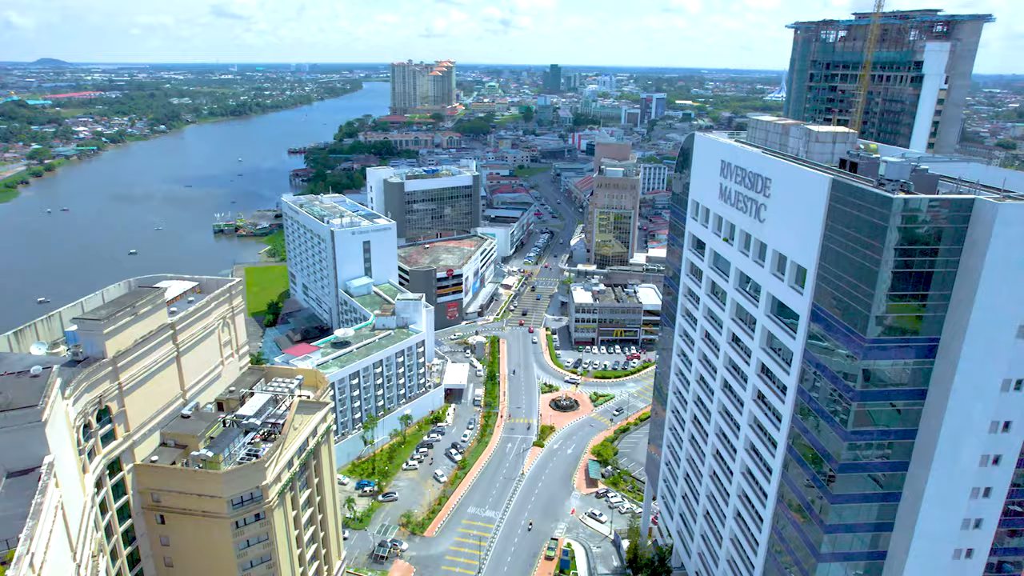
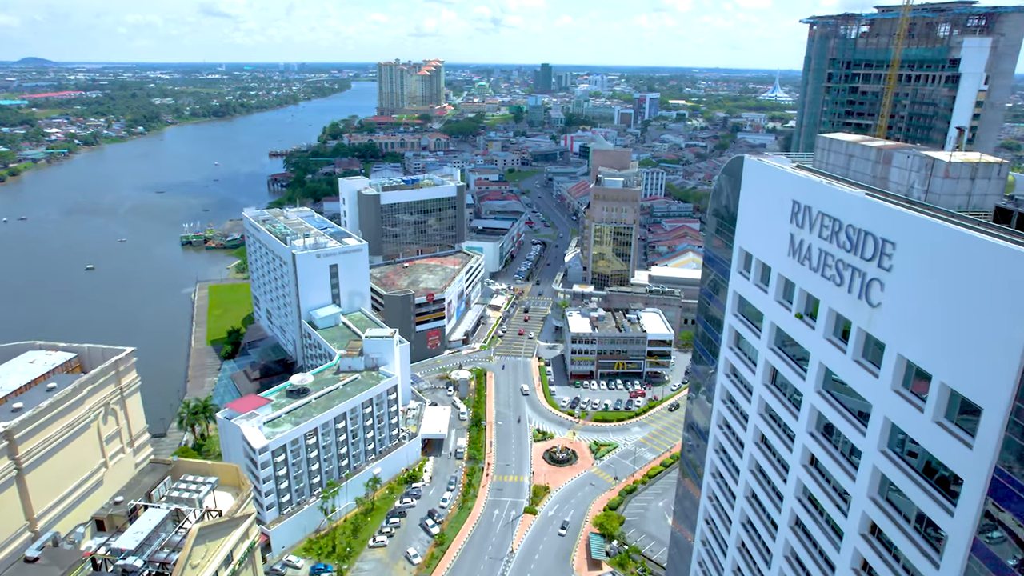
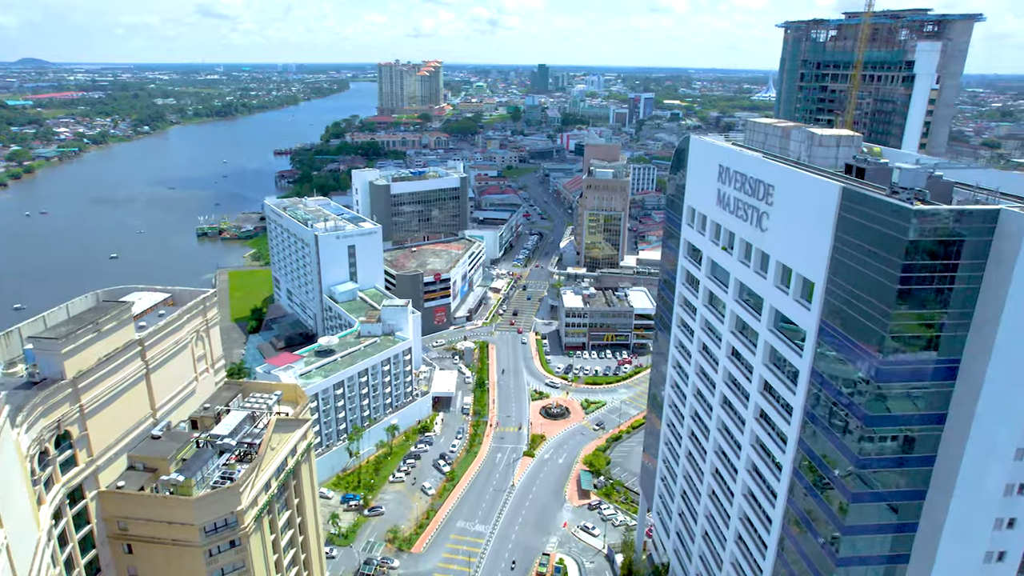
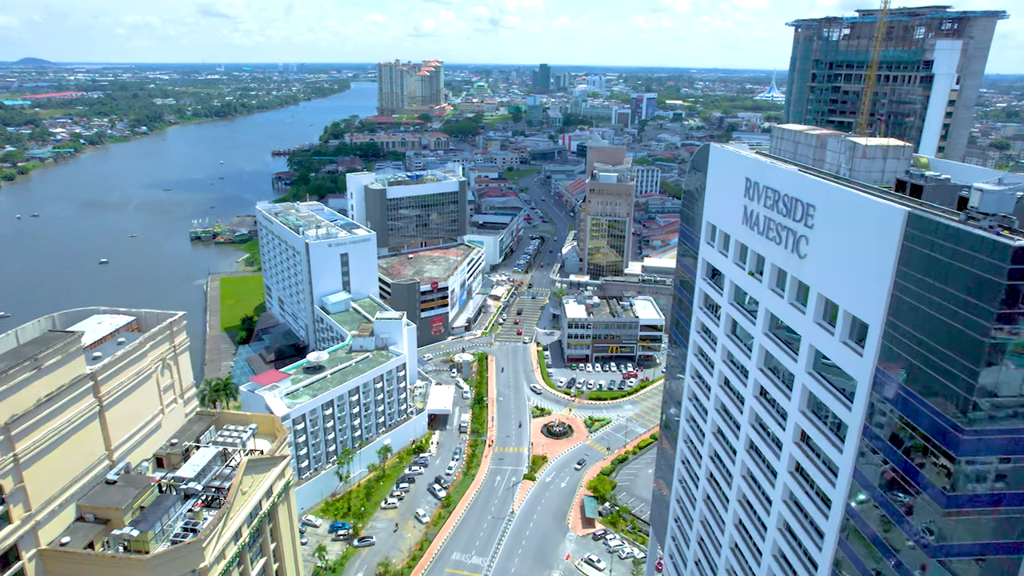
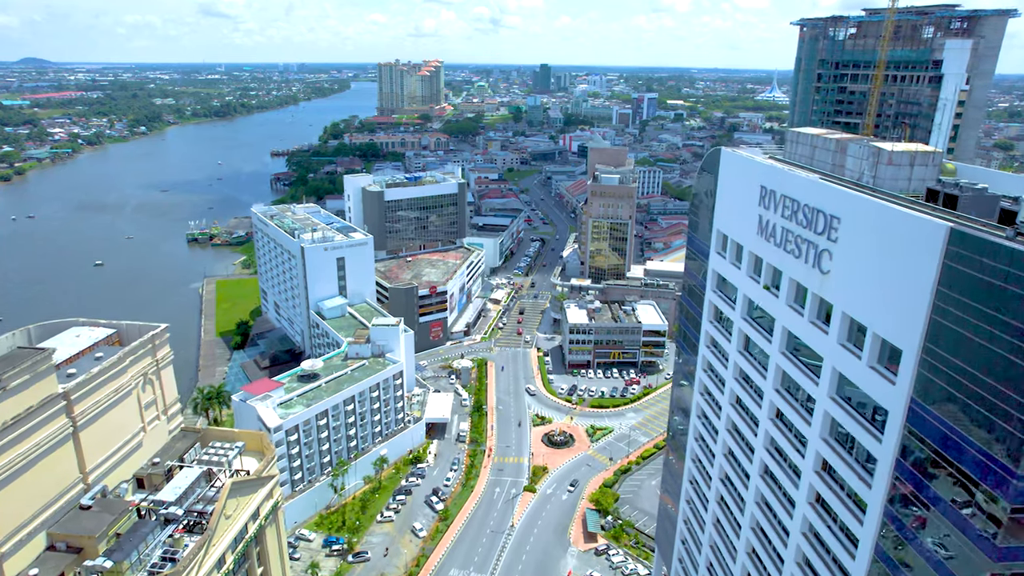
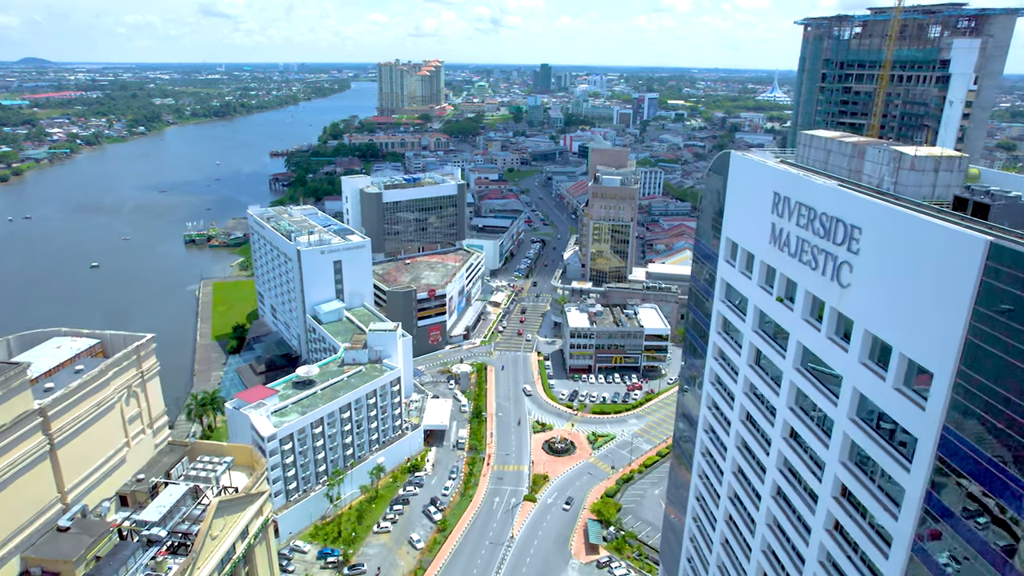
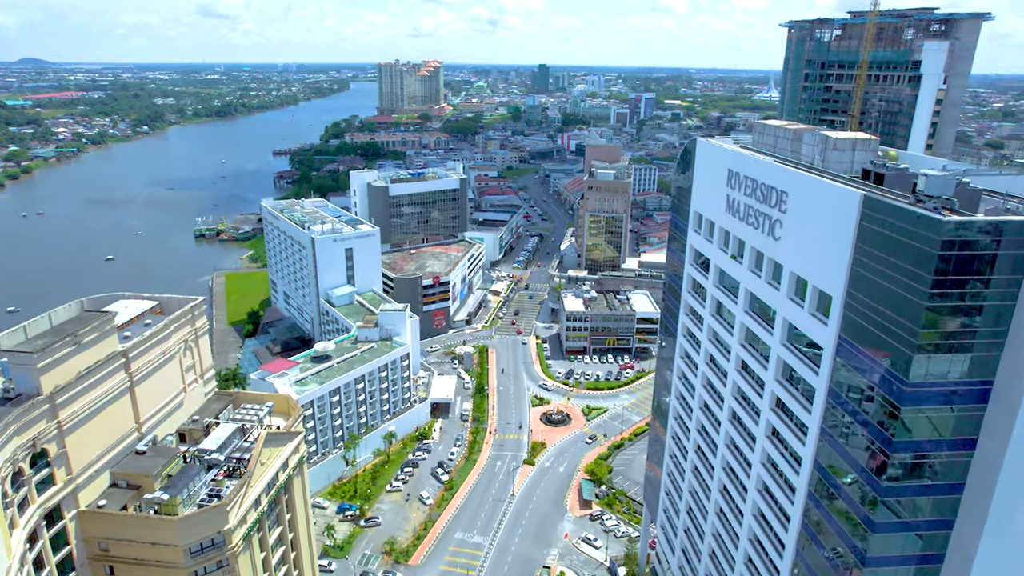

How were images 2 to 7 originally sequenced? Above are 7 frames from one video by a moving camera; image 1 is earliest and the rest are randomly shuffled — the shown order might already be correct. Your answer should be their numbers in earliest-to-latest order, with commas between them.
3, 7, 4, 5, 6, 2
